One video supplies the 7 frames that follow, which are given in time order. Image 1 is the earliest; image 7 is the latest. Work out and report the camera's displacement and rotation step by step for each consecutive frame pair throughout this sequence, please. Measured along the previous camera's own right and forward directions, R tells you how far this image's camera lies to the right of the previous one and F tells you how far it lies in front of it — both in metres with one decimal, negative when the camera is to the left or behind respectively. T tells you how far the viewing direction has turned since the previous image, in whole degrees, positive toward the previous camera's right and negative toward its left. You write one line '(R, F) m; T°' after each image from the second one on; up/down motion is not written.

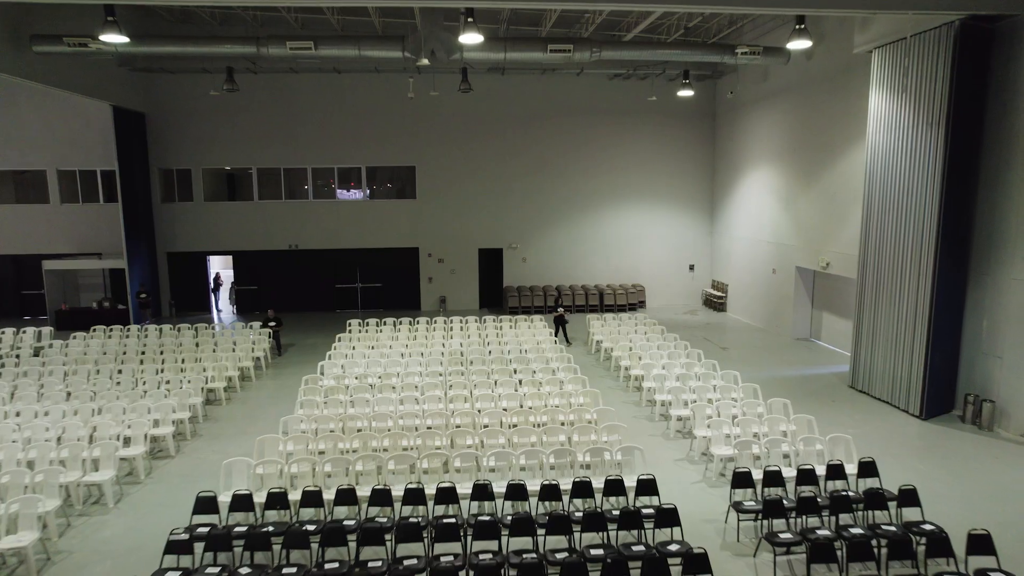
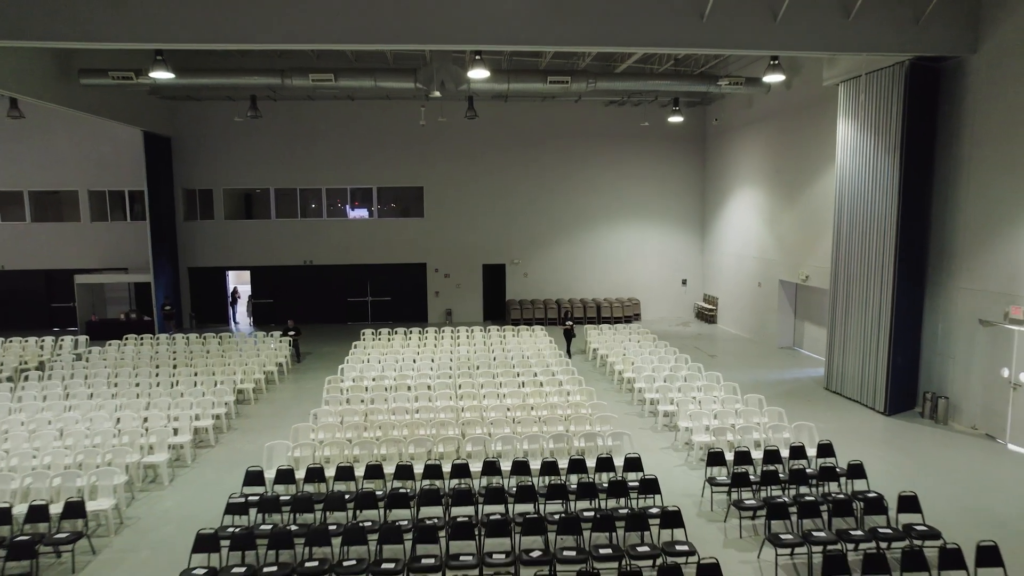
(0.0, -1.2) m; 0°
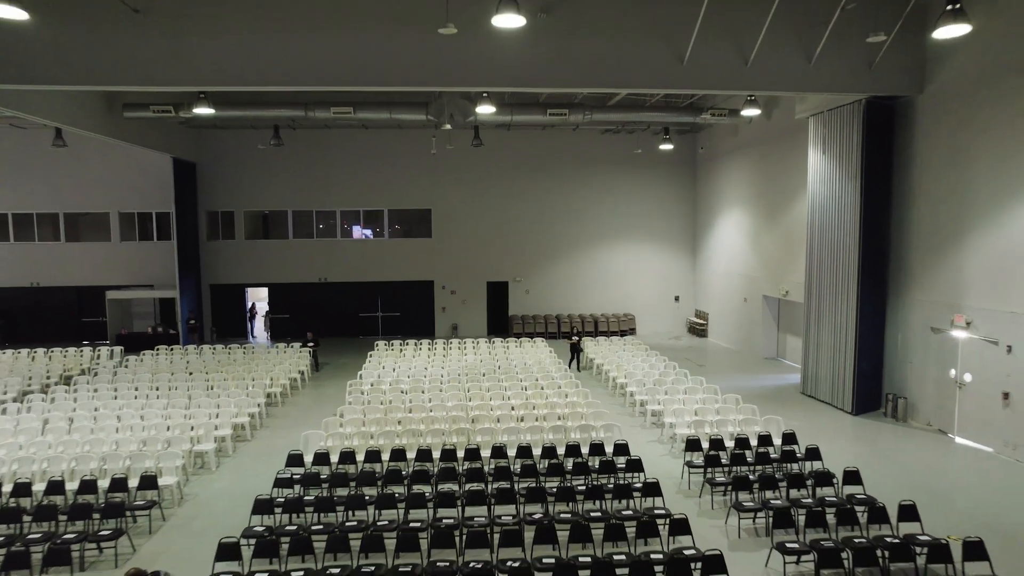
(-0.1, -1.3) m; 0°
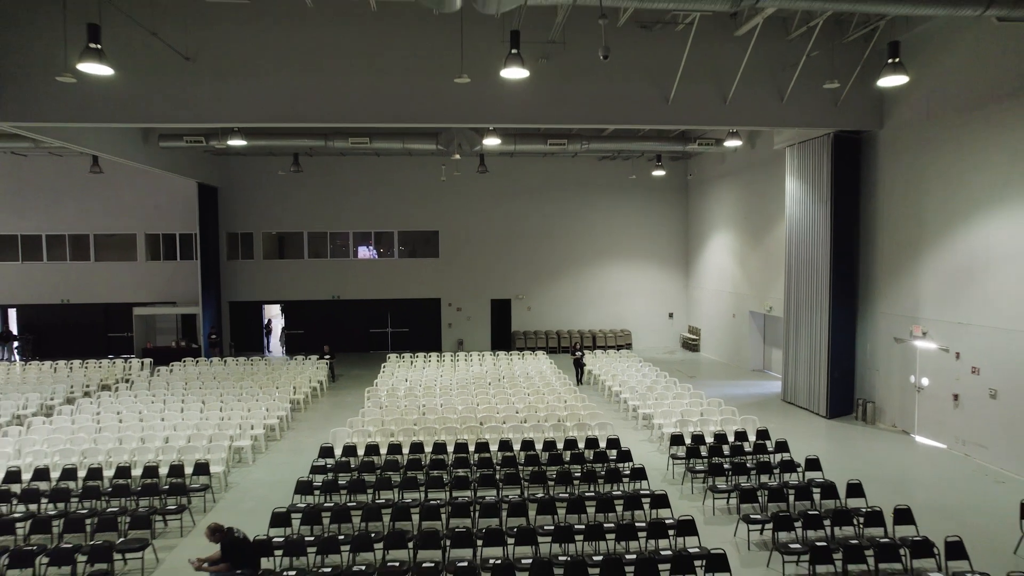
(-0.1, -1.3) m; 0°
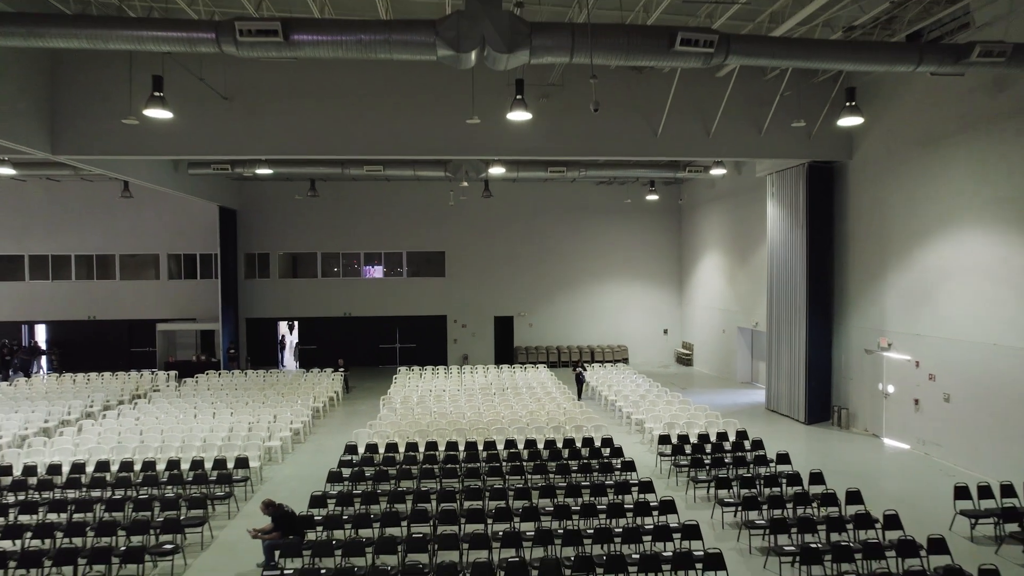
(-0.1, -1.3) m; 0°
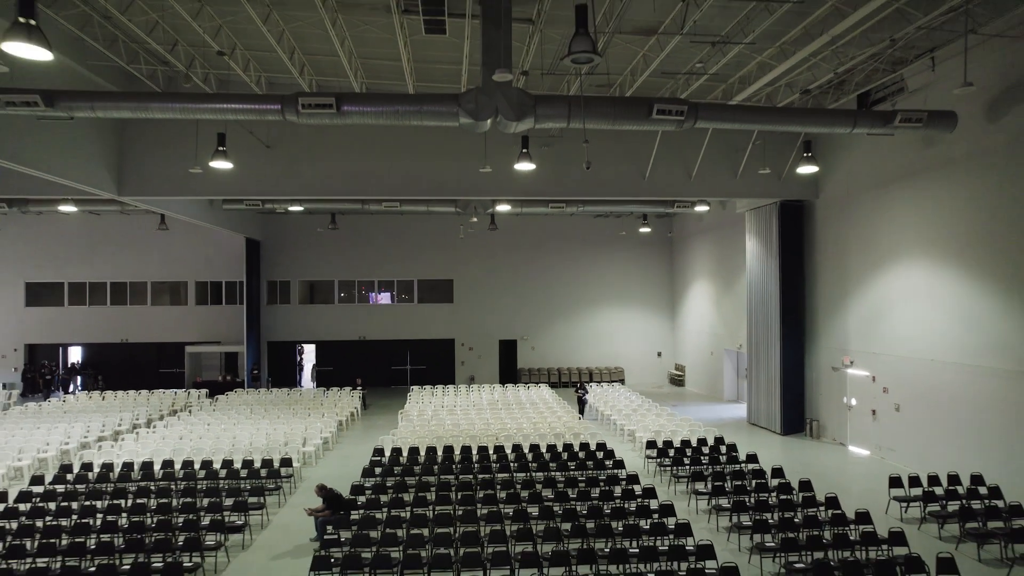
(-0.1, -1.8) m; 0°
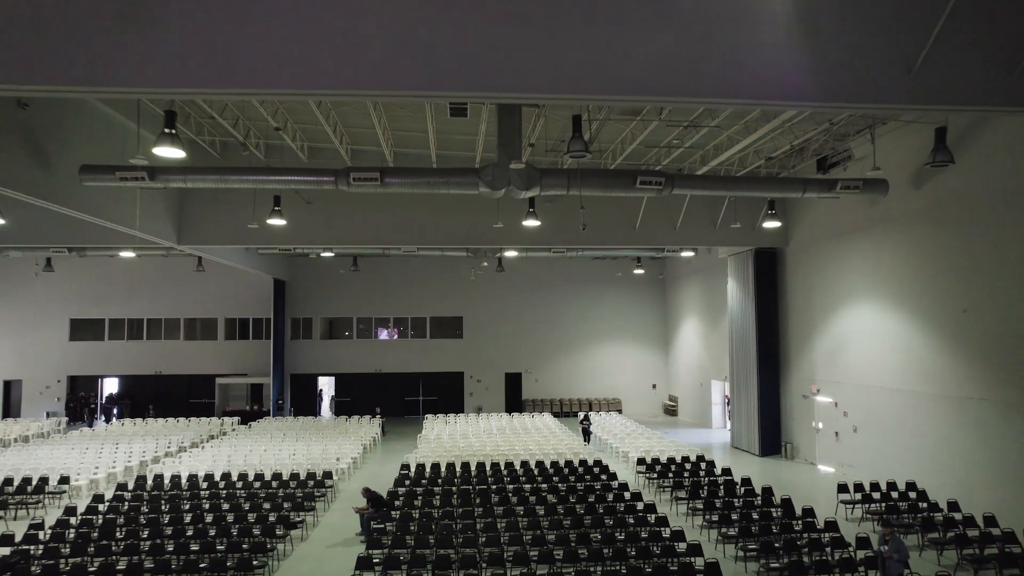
(-0.2, -2.2) m; 0°
